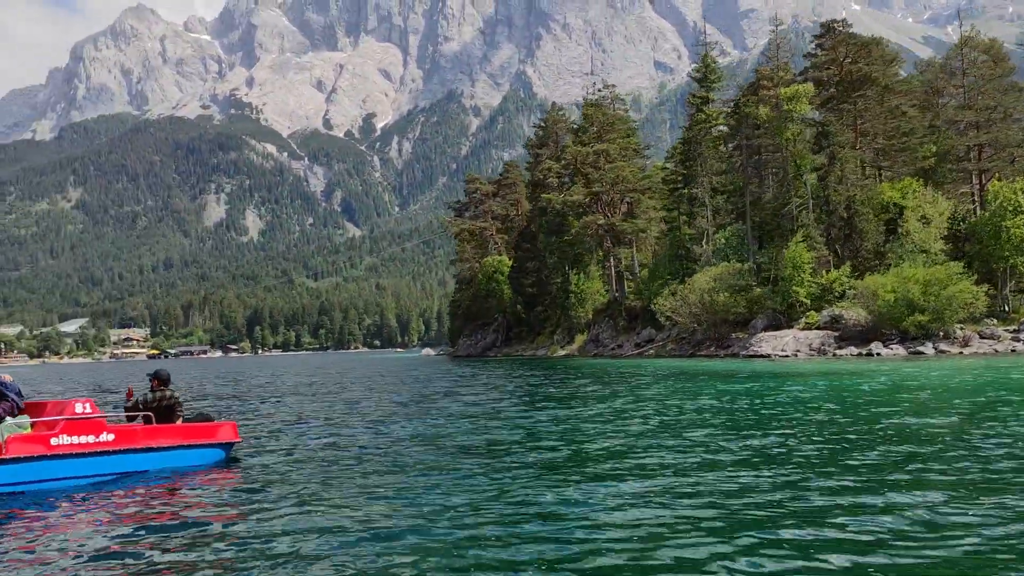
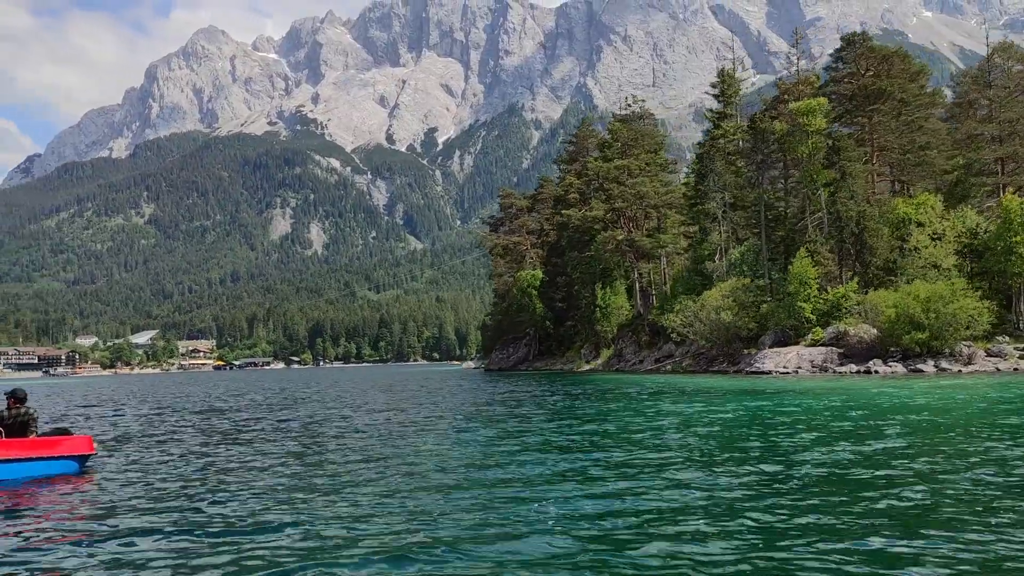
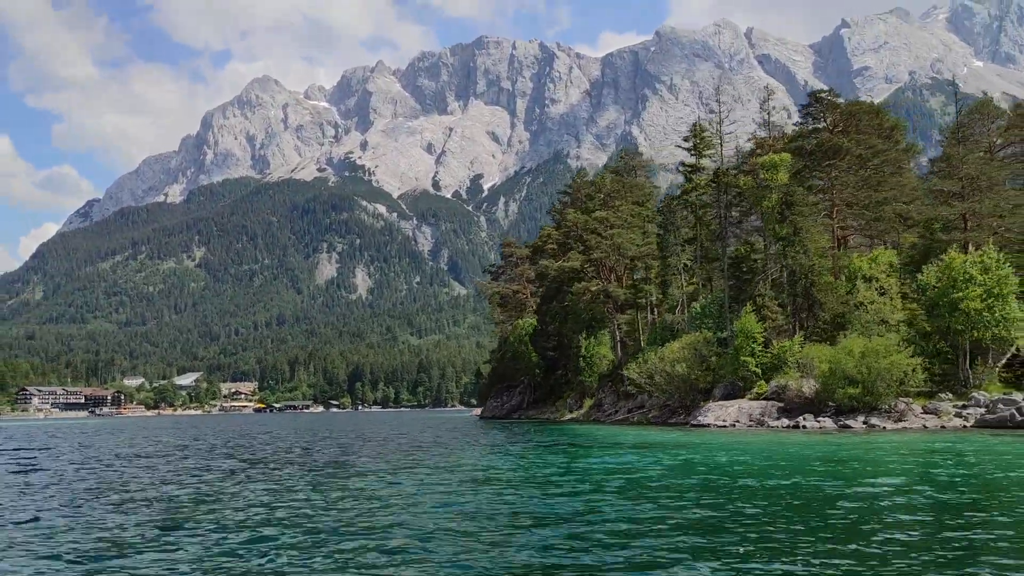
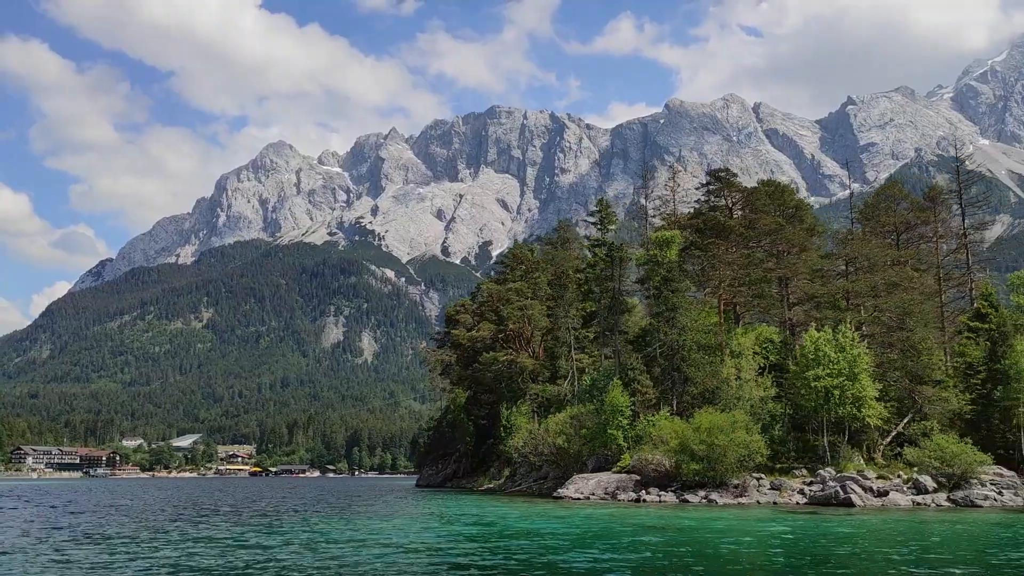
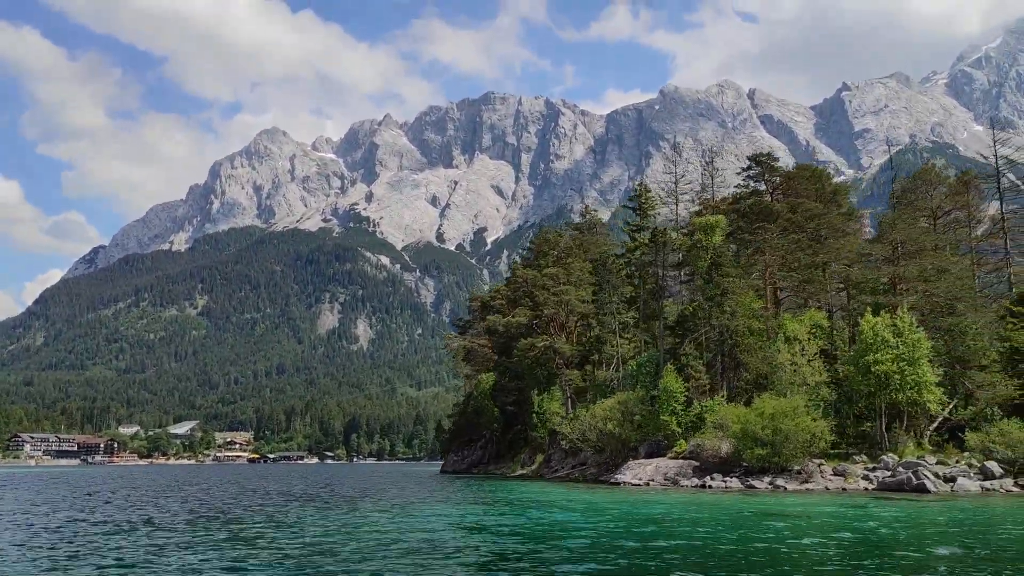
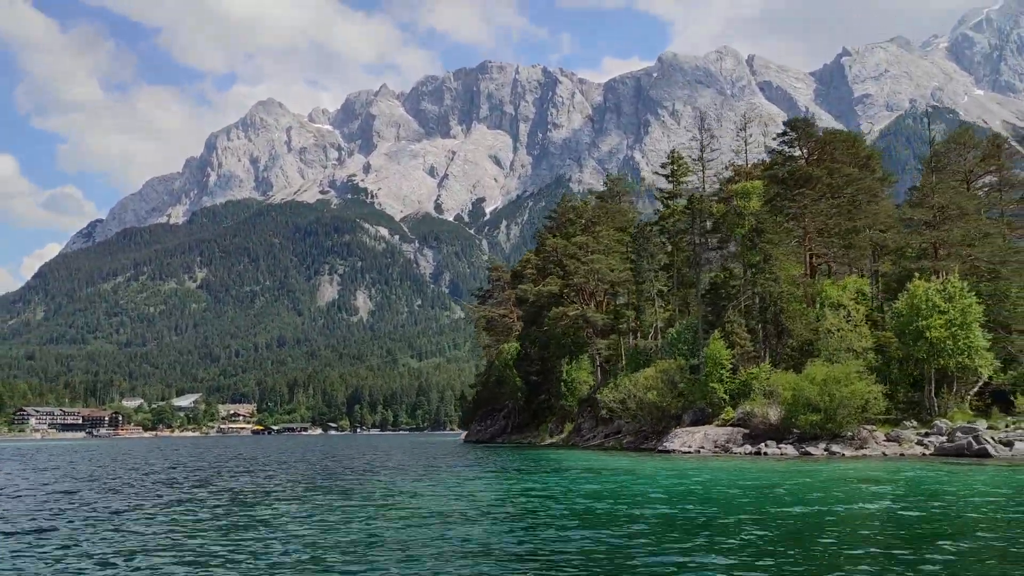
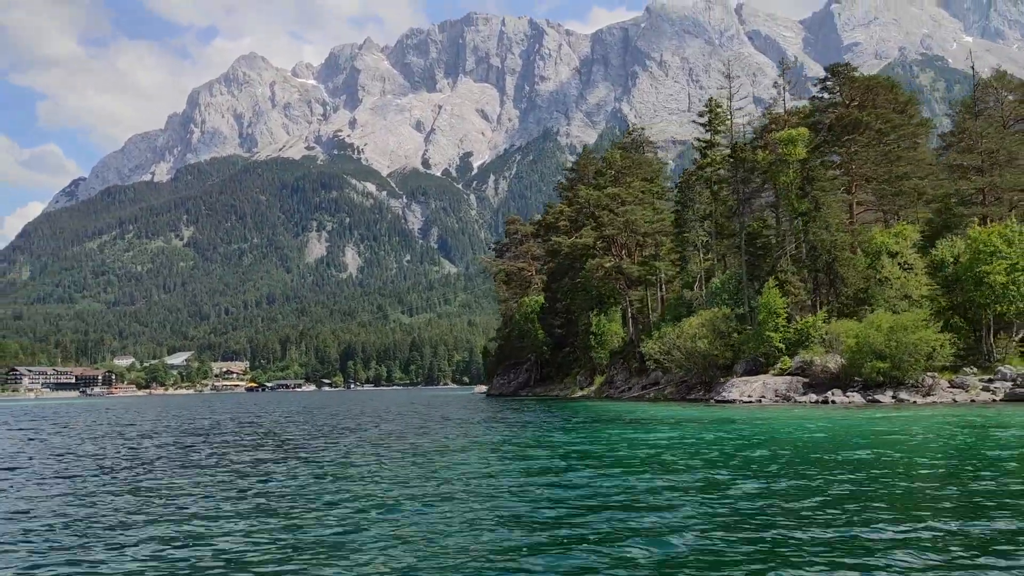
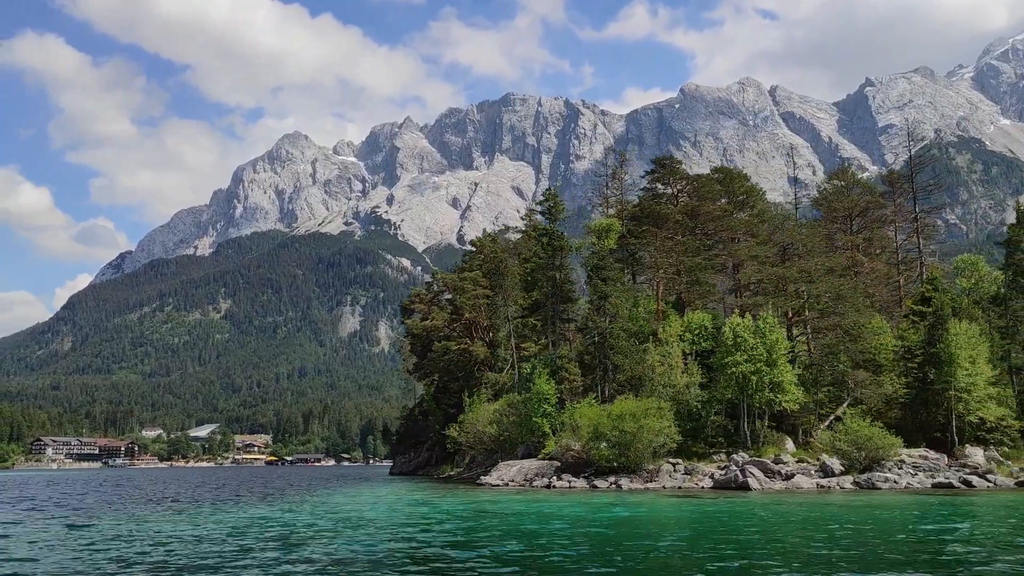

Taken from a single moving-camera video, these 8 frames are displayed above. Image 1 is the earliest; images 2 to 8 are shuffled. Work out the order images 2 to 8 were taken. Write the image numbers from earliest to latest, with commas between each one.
2, 7, 3, 6, 5, 4, 8
